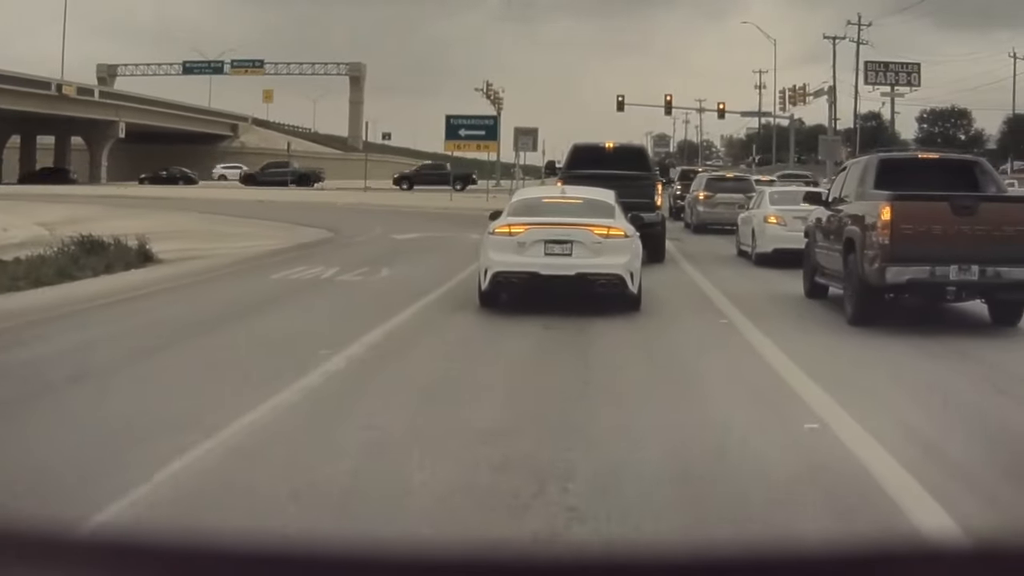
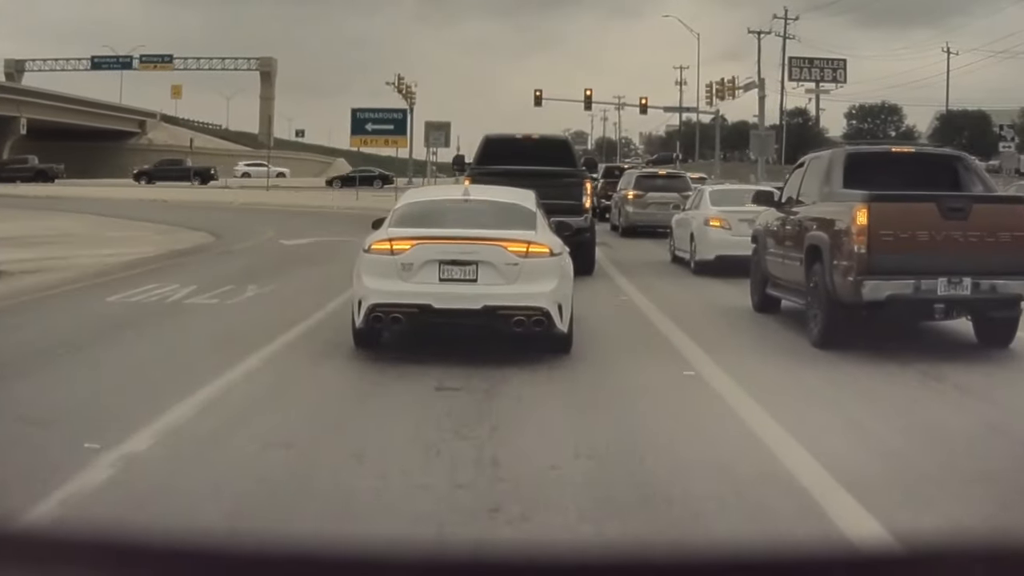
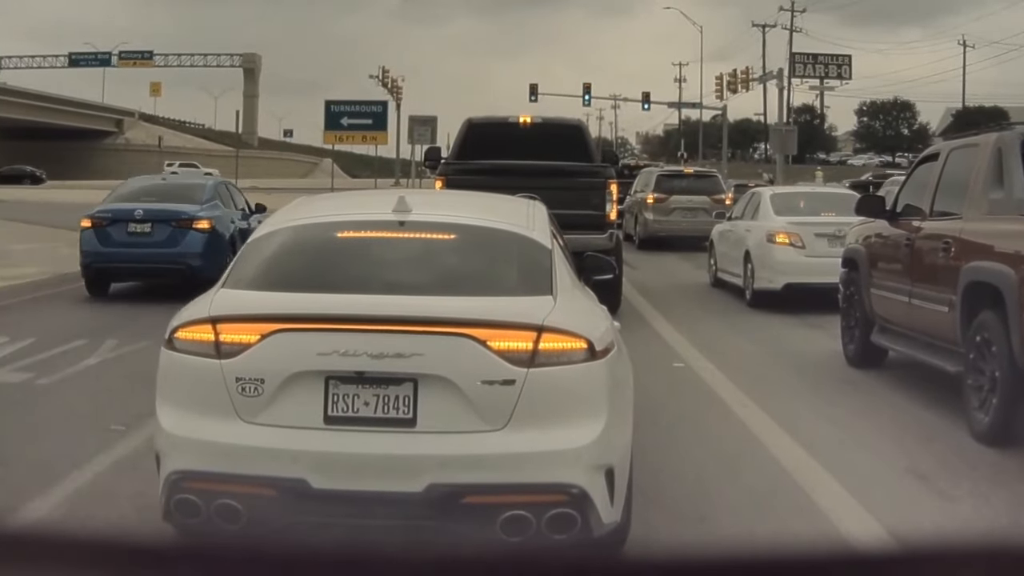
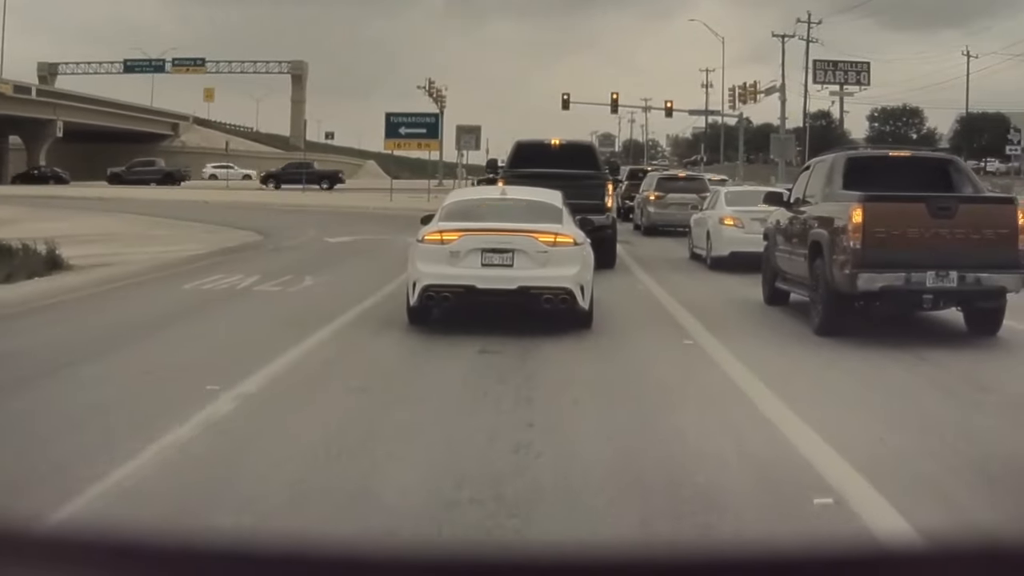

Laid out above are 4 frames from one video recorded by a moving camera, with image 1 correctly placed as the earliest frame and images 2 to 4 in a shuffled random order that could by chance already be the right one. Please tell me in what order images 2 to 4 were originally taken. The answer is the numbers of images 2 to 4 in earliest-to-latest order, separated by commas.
4, 2, 3
